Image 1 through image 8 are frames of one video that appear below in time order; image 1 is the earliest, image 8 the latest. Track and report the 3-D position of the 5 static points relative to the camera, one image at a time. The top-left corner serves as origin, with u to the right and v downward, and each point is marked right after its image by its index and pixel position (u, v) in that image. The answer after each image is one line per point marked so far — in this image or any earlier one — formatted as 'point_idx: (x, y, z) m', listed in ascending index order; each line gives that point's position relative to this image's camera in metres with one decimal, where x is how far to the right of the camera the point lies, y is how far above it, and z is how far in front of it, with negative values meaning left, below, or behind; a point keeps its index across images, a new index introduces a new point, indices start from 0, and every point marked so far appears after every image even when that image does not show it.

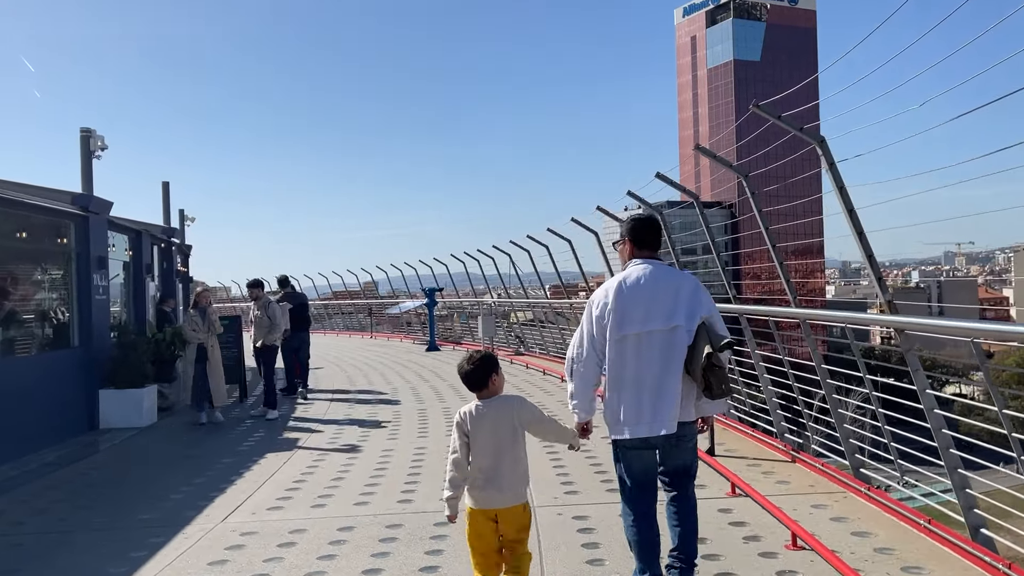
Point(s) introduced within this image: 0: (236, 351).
0: (-3.6, -0.8, +10.8) m
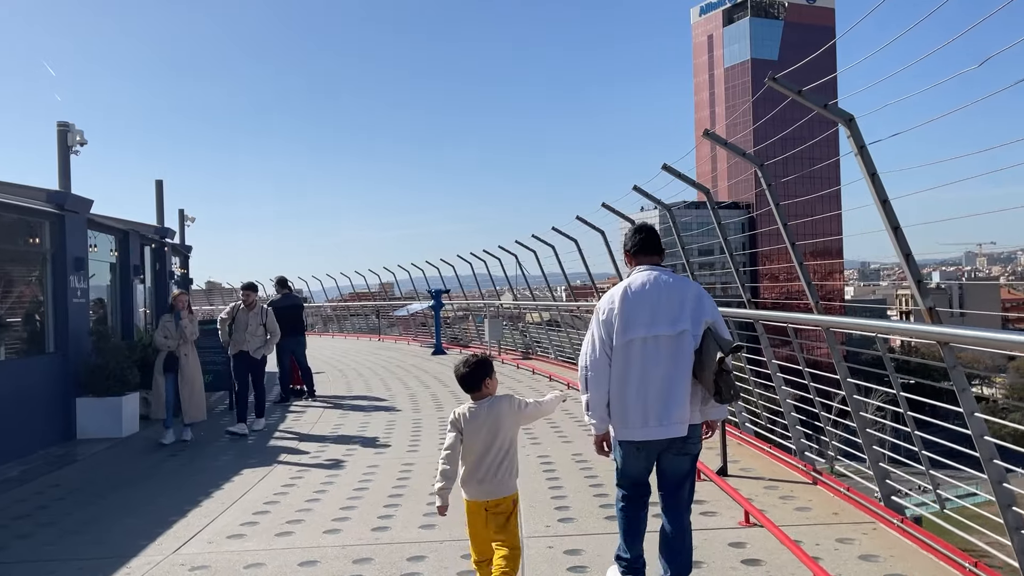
0: (-3.5, -0.9, +10.4) m
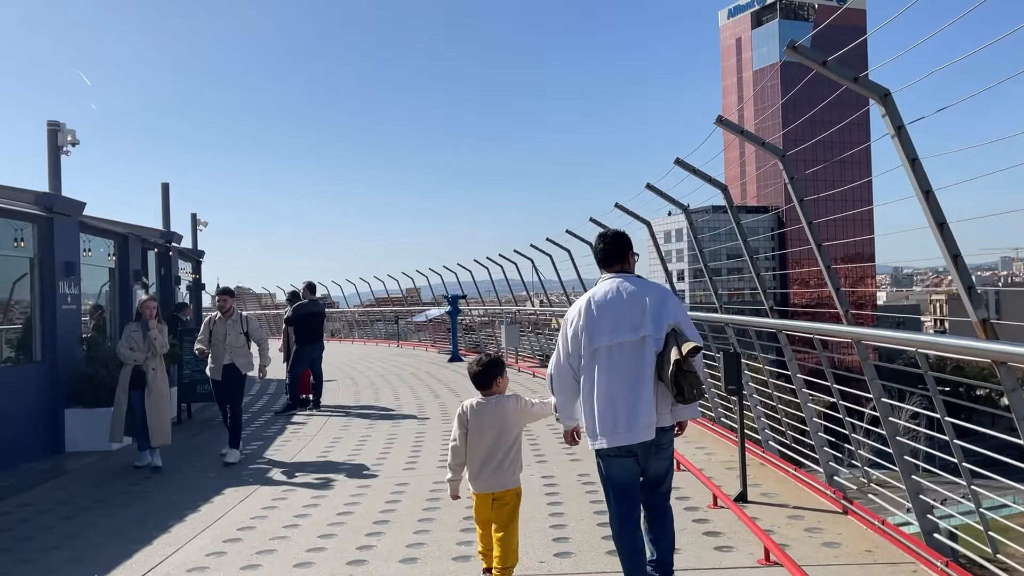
0: (-3.4, -0.9, +10.0) m
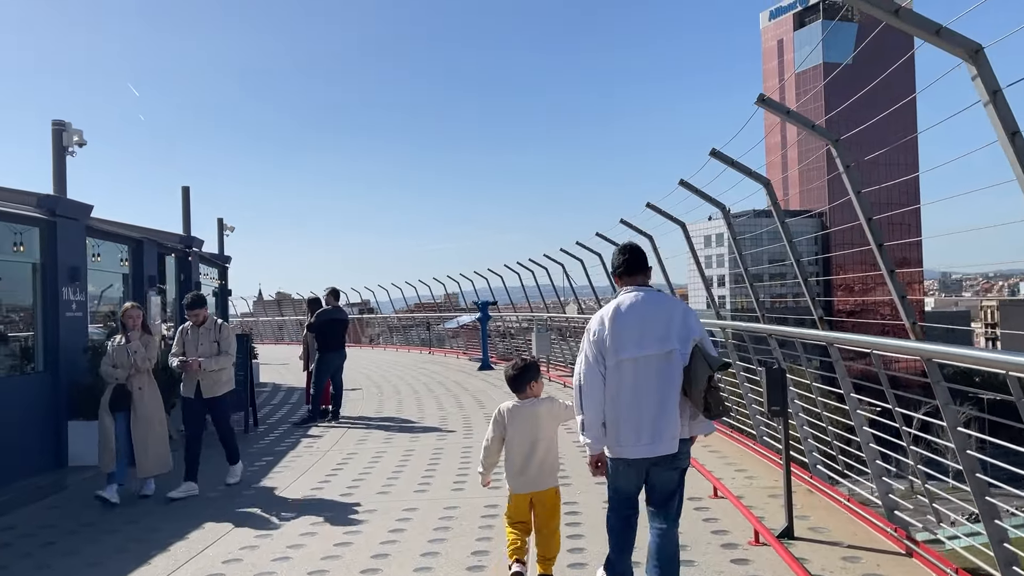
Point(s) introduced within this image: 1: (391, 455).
0: (-3.1, -1.0, +9.6) m
1: (-1.1, -1.5, +7.7) m
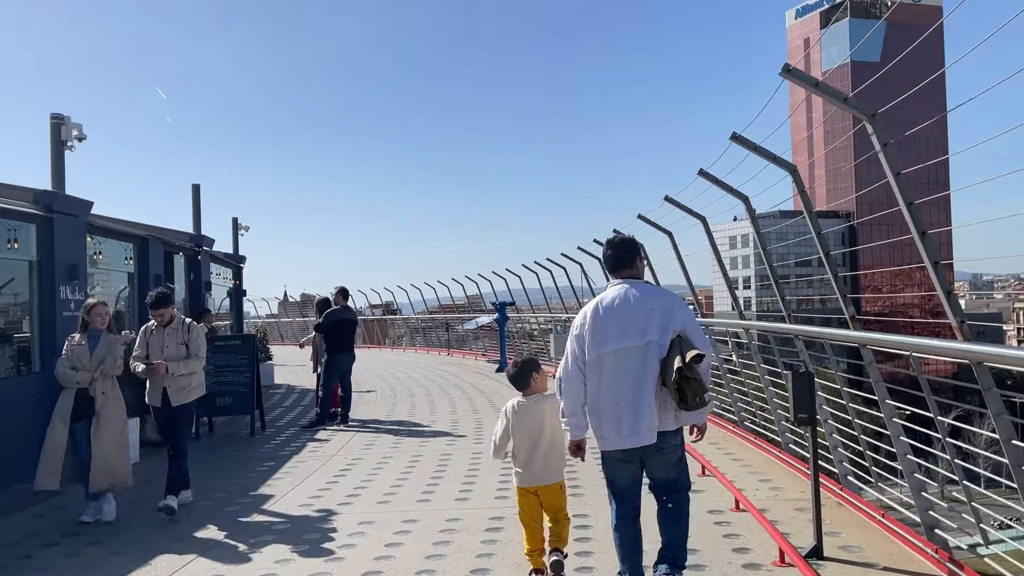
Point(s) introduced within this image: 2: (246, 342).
0: (-2.9, -1.0, +9.3) m
1: (-1.0, -1.5, +7.4) m
2: (-3.0, -0.6, +9.5) m
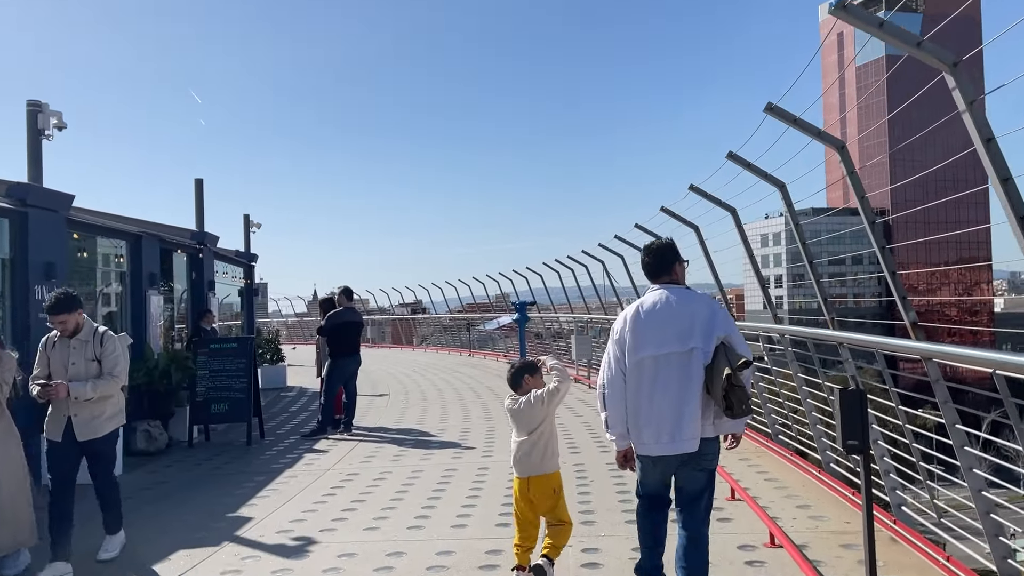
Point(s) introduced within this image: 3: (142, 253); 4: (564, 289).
0: (-2.8, -1.0, +8.8) m
1: (-0.9, -1.5, +6.8) m
2: (-2.9, -0.6, +8.9) m
3: (-4.0, +0.4, +9.2) m
4: (+1.2, 0.0, +19.4) m
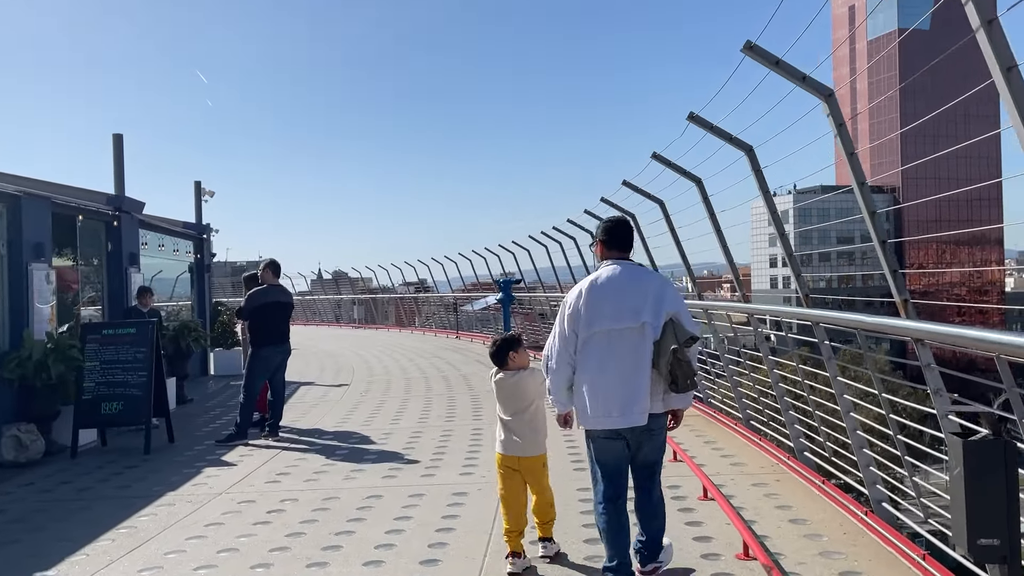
0: (-3.1, -0.8, +7.2) m
1: (-1.3, -1.3, +5.2) m
2: (-3.2, -0.4, +7.3) m
3: (-4.4, +0.6, +7.5) m
4: (+1.0, +0.5, +17.7) m
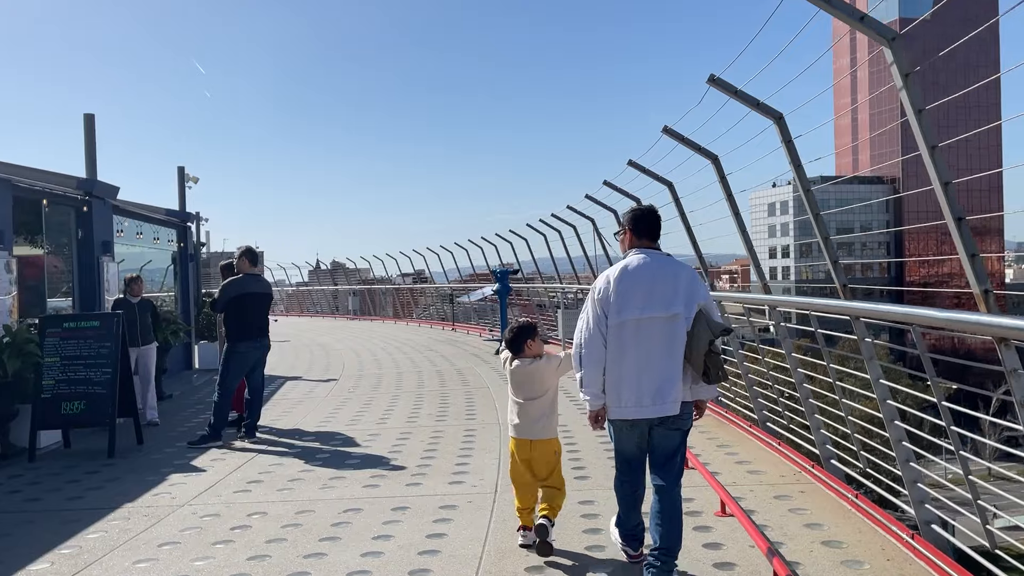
0: (-3.1, -0.7, +6.6) m
1: (-1.3, -1.3, +4.6) m
2: (-3.2, -0.3, +6.7) m
3: (-4.4, +0.7, +7.0) m
4: (+0.9, +0.7, +17.2) m
